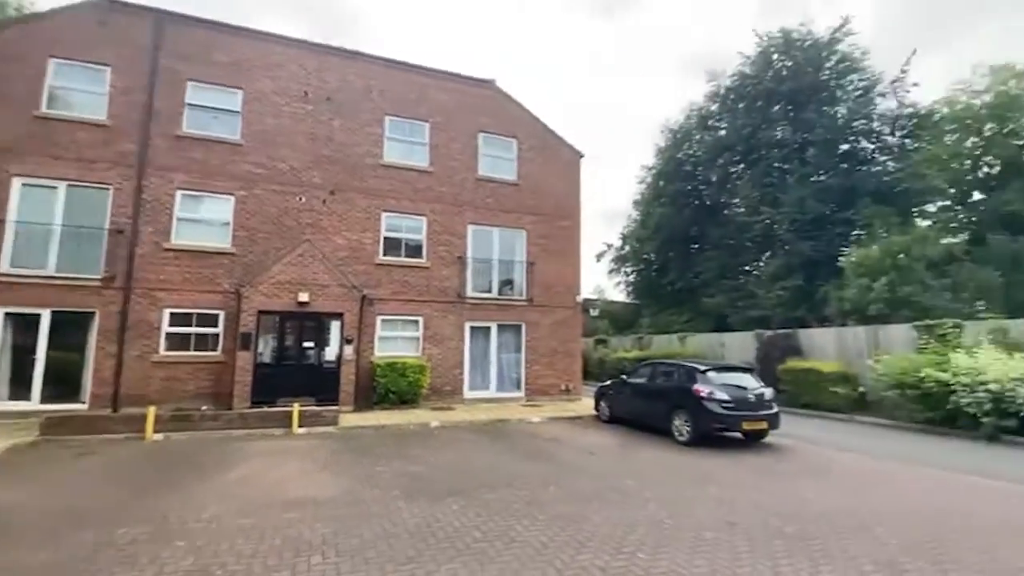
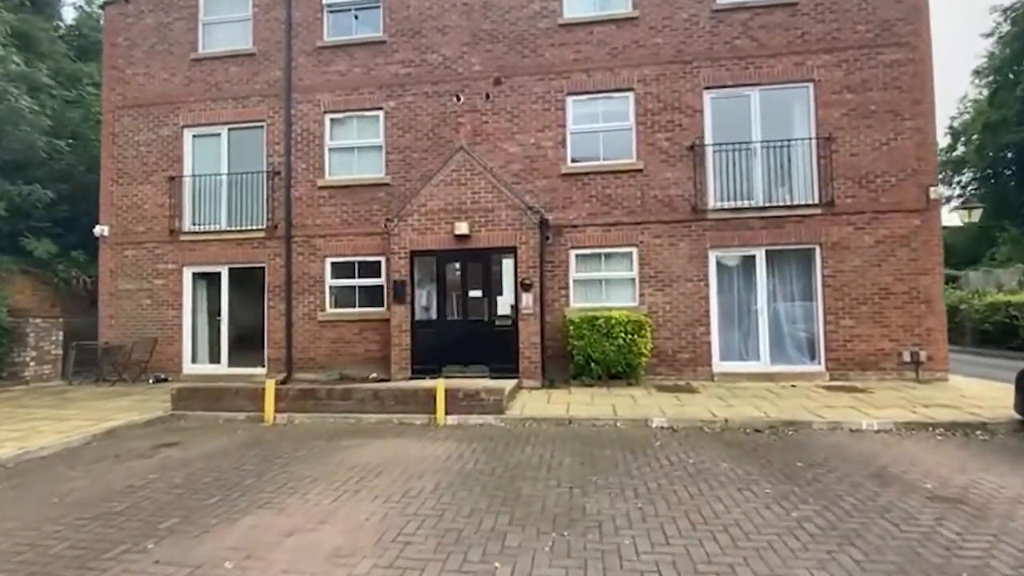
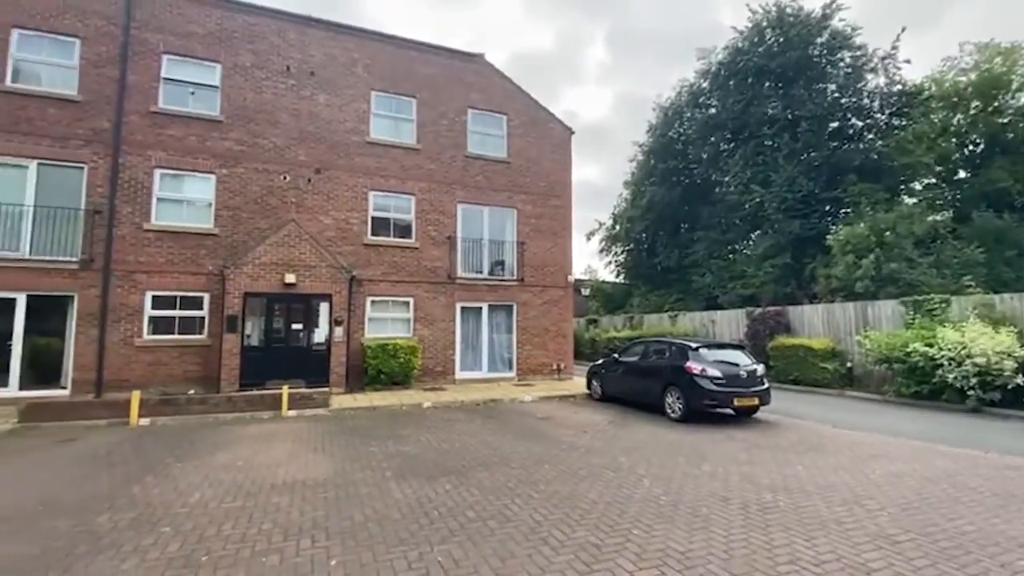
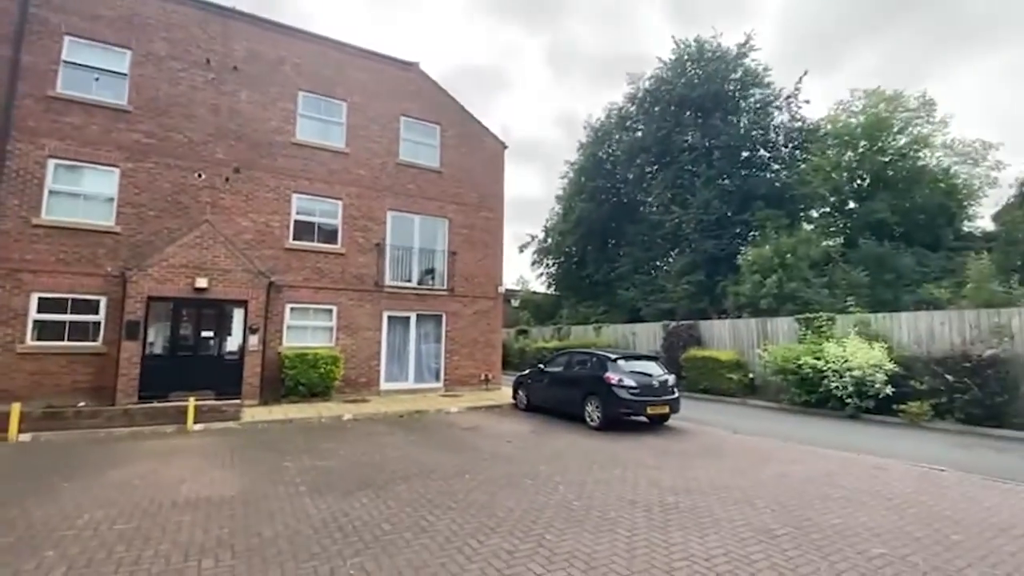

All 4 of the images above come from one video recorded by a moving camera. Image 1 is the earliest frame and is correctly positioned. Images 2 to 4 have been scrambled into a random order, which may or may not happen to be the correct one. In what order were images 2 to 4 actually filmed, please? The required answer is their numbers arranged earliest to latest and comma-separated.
4, 3, 2
